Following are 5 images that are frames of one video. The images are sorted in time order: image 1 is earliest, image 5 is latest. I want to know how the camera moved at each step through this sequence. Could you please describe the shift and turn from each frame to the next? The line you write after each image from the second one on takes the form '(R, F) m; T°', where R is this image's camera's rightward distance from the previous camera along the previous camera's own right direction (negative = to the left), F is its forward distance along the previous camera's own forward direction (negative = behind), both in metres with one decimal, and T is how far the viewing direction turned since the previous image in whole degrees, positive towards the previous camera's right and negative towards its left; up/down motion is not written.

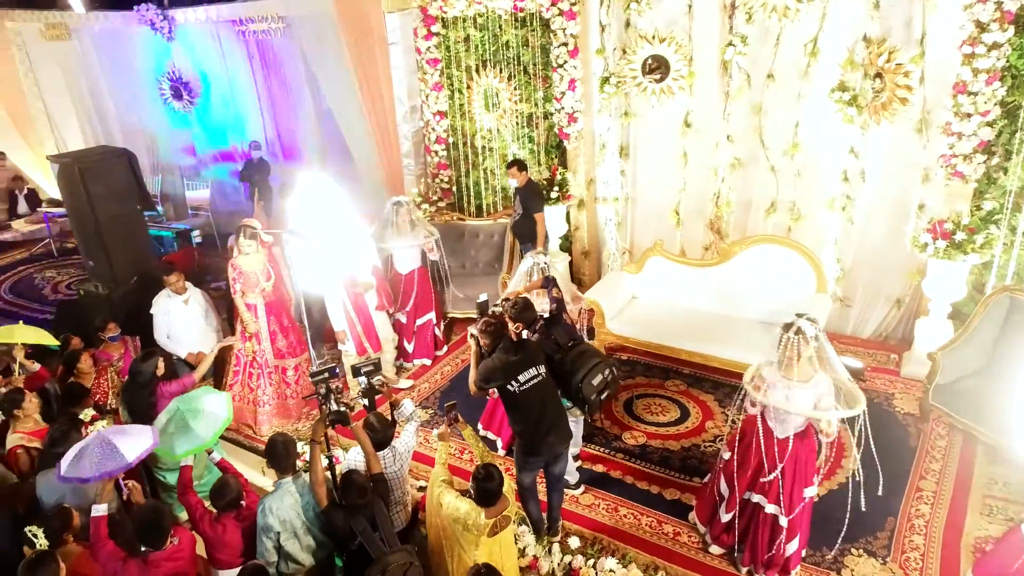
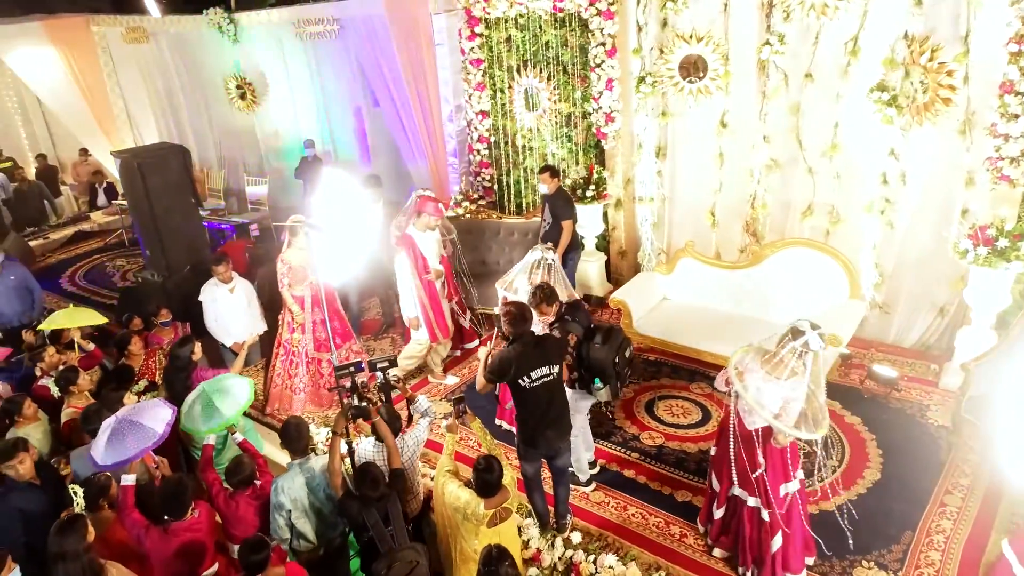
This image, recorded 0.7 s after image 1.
(+0.3, -0.1) m; -5°
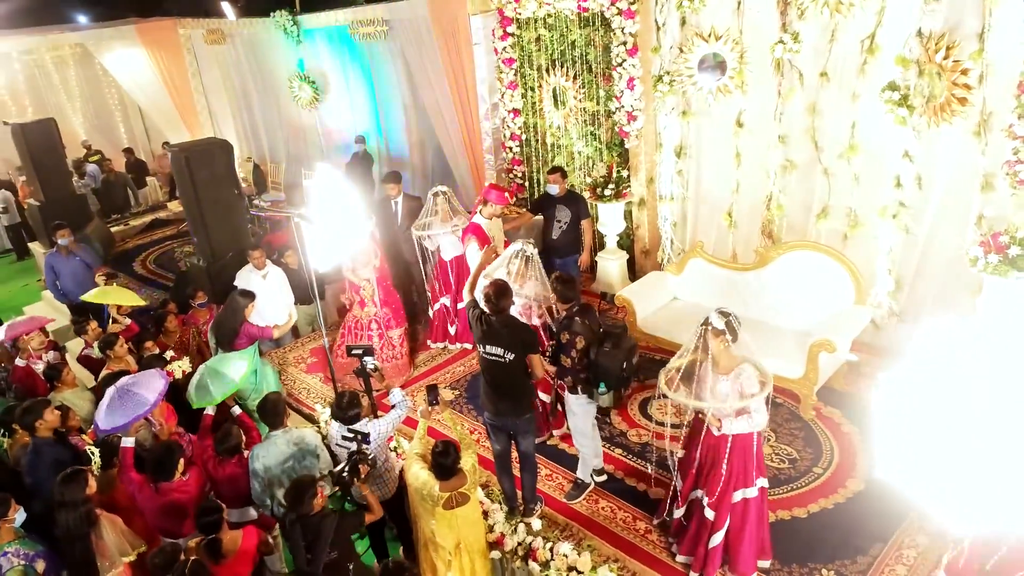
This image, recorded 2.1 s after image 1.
(+0.6, -0.1) m; -7°
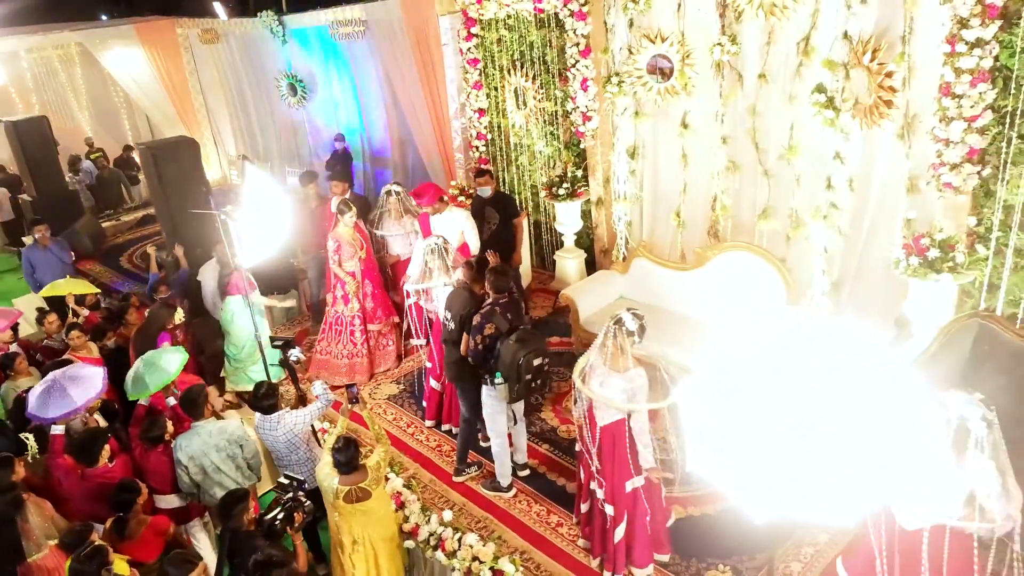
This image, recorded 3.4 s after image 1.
(+0.5, -0.1) m; -2°
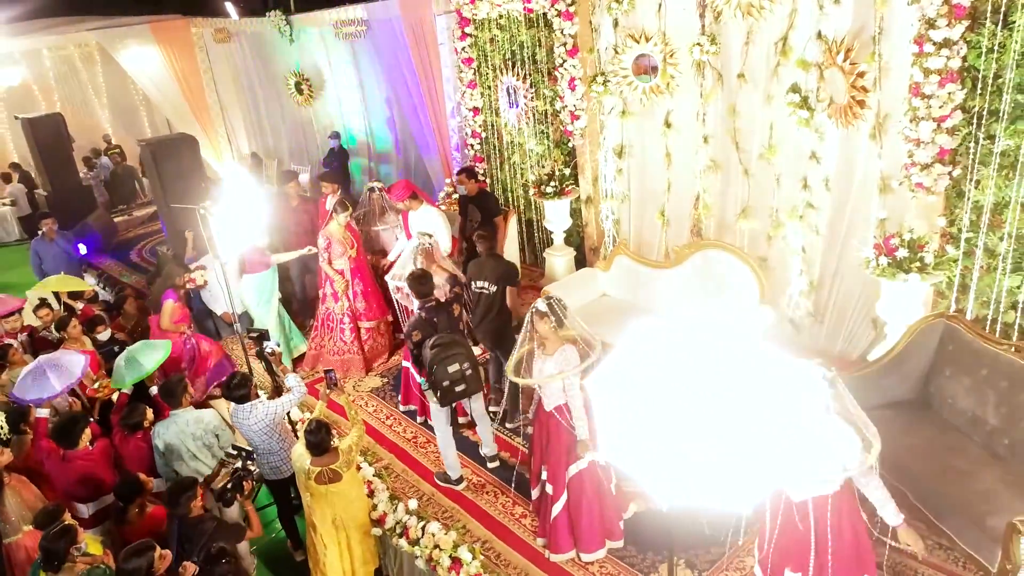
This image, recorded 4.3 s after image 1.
(+0.3, -0.1) m; -2°
